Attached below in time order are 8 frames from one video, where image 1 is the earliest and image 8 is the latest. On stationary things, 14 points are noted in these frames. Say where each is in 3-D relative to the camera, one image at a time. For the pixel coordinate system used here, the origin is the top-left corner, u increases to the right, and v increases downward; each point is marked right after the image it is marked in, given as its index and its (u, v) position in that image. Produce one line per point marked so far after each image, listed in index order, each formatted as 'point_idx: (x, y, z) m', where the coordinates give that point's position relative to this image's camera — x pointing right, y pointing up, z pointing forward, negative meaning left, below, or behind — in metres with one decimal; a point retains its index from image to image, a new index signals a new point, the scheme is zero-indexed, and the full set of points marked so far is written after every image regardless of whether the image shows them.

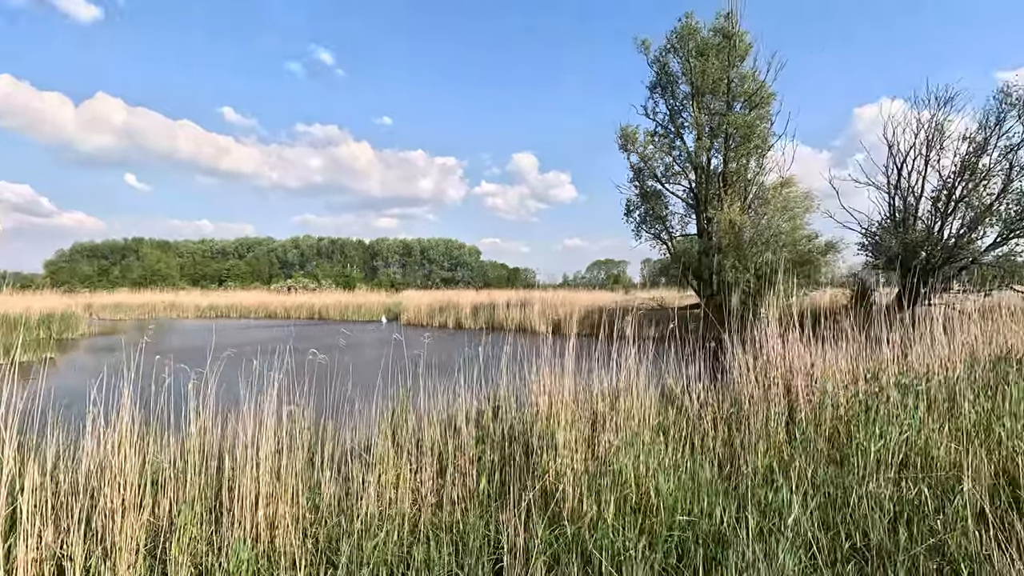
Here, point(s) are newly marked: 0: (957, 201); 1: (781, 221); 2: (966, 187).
0: (+15.4, +3.0, +18.5) m
1: (+10.0, +2.5, +20.1) m
2: (+15.5, +3.5, +18.3) m
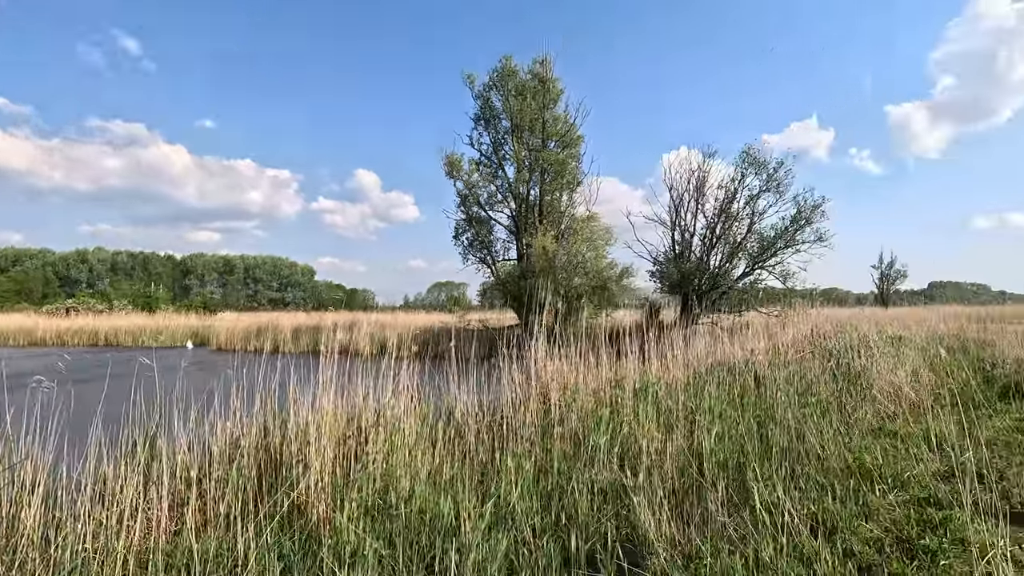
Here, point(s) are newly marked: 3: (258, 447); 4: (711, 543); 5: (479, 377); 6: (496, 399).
0: (+8.7, +2.1, +22.5) m
1: (+3.0, +1.6, +22.5) m
2: (+8.8, +2.6, +22.4) m
3: (-2.2, -1.4, +4.7) m
4: (+1.4, -1.8, +3.7) m
5: (-0.5, -1.3, +7.5) m
6: (-0.2, -1.4, +6.7) m
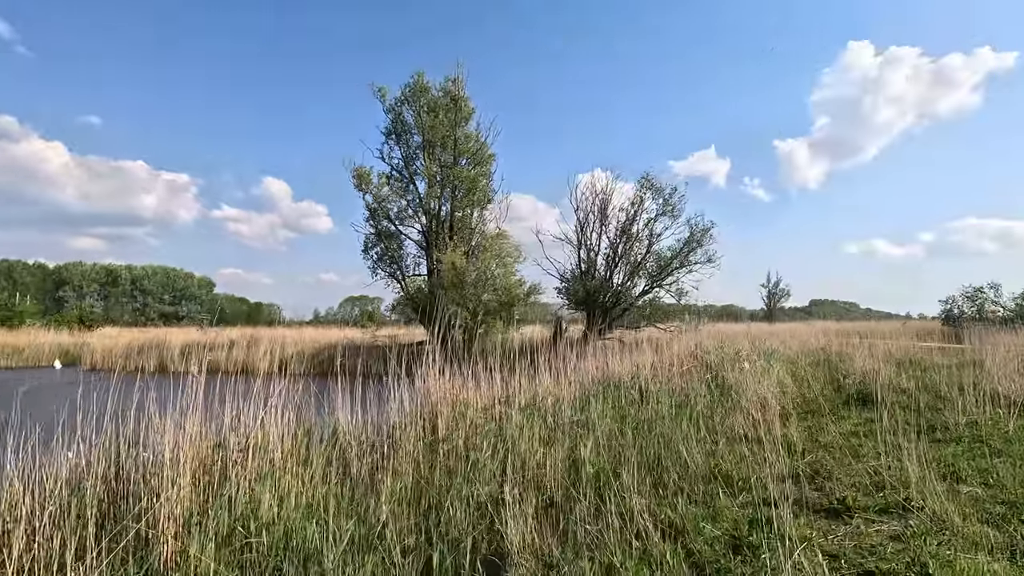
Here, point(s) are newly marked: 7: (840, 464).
0: (+4.8, +1.4, +23.7) m
1: (-0.8, +0.9, +22.8) m
2: (+5.0, +1.8, +23.6) m
3: (-3.3, -1.5, +4.4) m
4: (+0.4, -1.9, +3.9) m
5: (-2.0, -1.5, +7.4) m
6: (-1.6, -1.6, +6.6) m
7: (+3.6, -1.9, +5.8) m
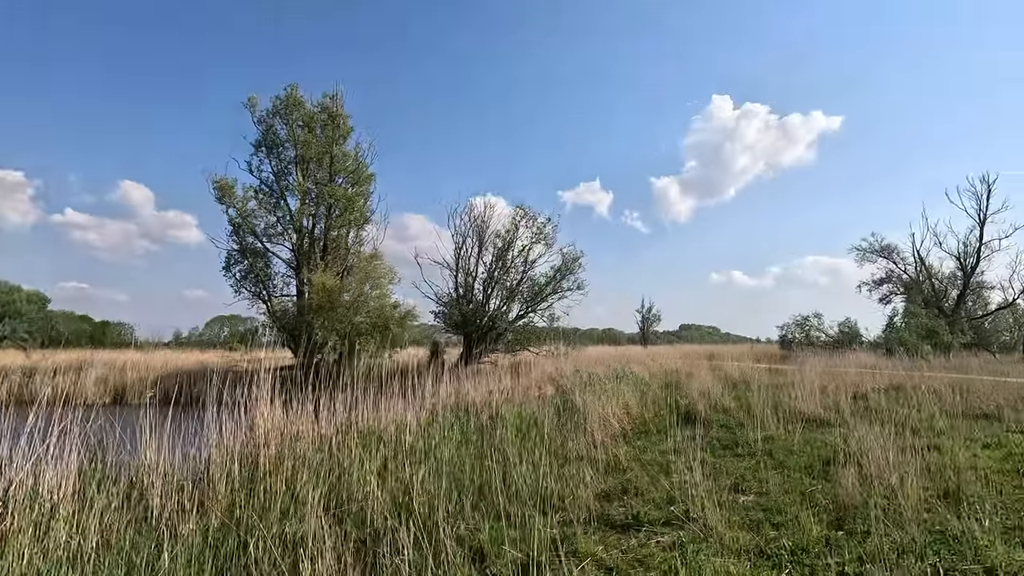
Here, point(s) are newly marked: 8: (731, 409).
0: (-0.7, +0.3, +24.3) m
1: (-6.0, 0.0, +22.3) m
2: (-0.5, +0.7, +24.3) m
3: (-4.8, -1.7, +3.6) m
4: (-1.0, -2.2, +3.9) m
5: (-4.1, -1.8, +6.8) m
6: (-3.6, -1.9, +6.2) m
7: (+1.7, -2.2, +6.3) m
8: (+4.7, -2.6, +11.6) m
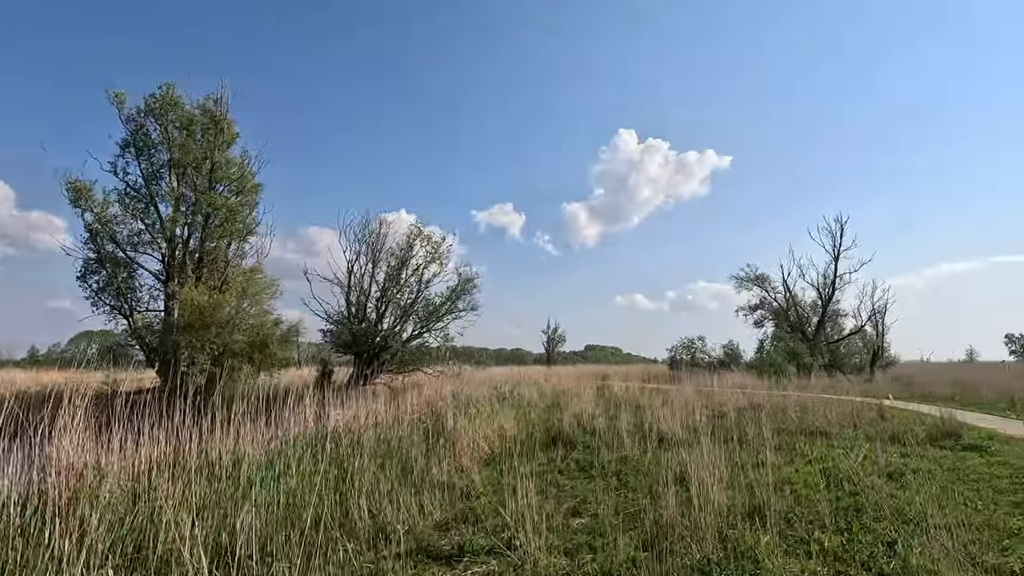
0: (-5.4, -0.6, +23.7) m
1: (-10.3, -0.6, +20.8) m
2: (-5.2, -0.1, +23.7) m
3: (-6.1, -1.7, +2.6) m
4: (-2.4, -2.3, +3.5) m
5: (-5.9, -2.0, +5.9) m
6: (-5.3, -2.1, +5.3) m
7: (-0.2, -2.5, +6.3) m
8: (+1.9, -3.1, +12.0) m
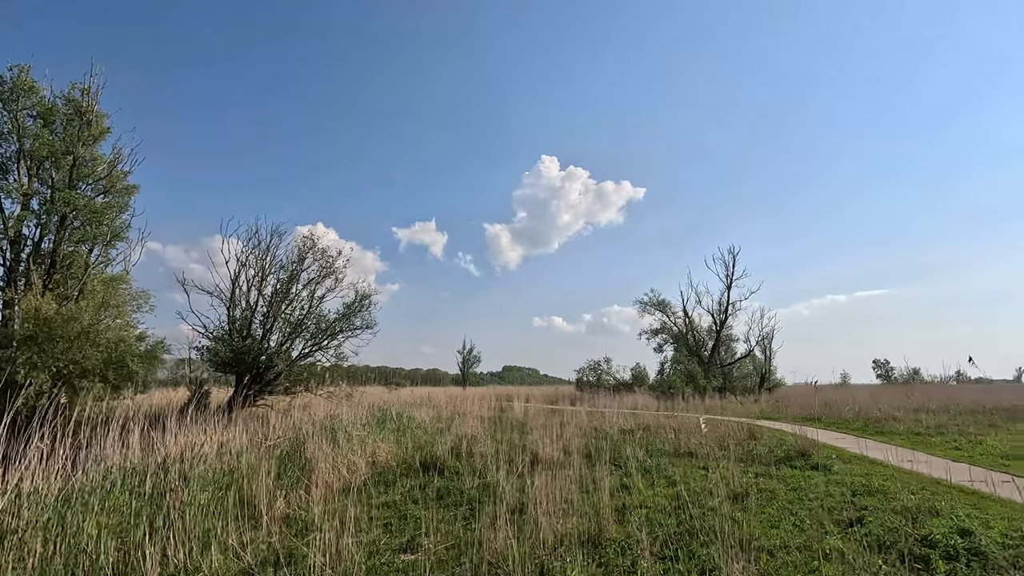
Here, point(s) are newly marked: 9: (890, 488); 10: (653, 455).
0: (-9.7, -1.2, +22.2) m
1: (-14.1, -1.0, +18.7) m
2: (-9.5, -0.8, +22.3) m
3: (-7.3, -1.6, +1.2) m
4: (-3.8, -2.3, +2.6) m
5: (-7.6, -1.9, +4.5) m
6: (-6.9, -2.0, +4.0) m
7: (-2.0, -2.7, +5.7) m
8: (-0.8, -3.6, +11.6) m
9: (+5.7, -3.0, +8.0) m
10: (+3.1, -3.7, +11.7) m
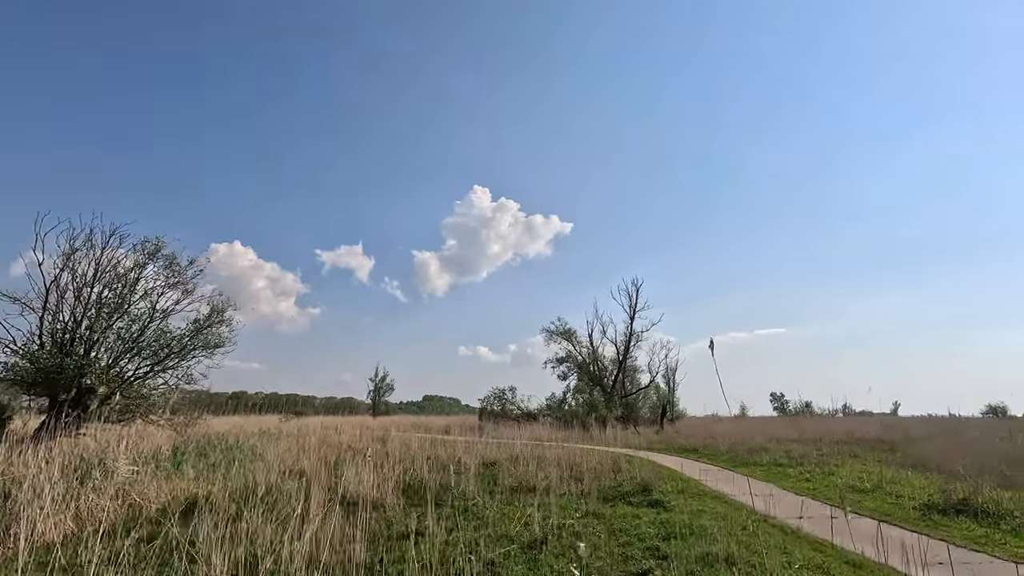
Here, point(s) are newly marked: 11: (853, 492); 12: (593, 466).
0: (-14.5, -1.6, +19.2) m
1: (-18.4, -1.0, +15.1) m
2: (-14.3, -1.1, +19.3) m
3: (-9.2, -0.9, -1.3) m
4: (-6.0, -1.9, +0.5) m
5: (-10.0, -1.5, +1.9) m
6: (-9.3, -1.5, +1.5) m
7: (-4.7, -2.5, +3.8) m
8: (-4.3, -3.7, +9.7) m
9: (+2.6, -3.2, +7.1) m
10: (-0.5, -4.0, +10.4) m
11: (+6.8, -4.1, +10.7) m
12: (+2.2, -4.7, +14.1) m
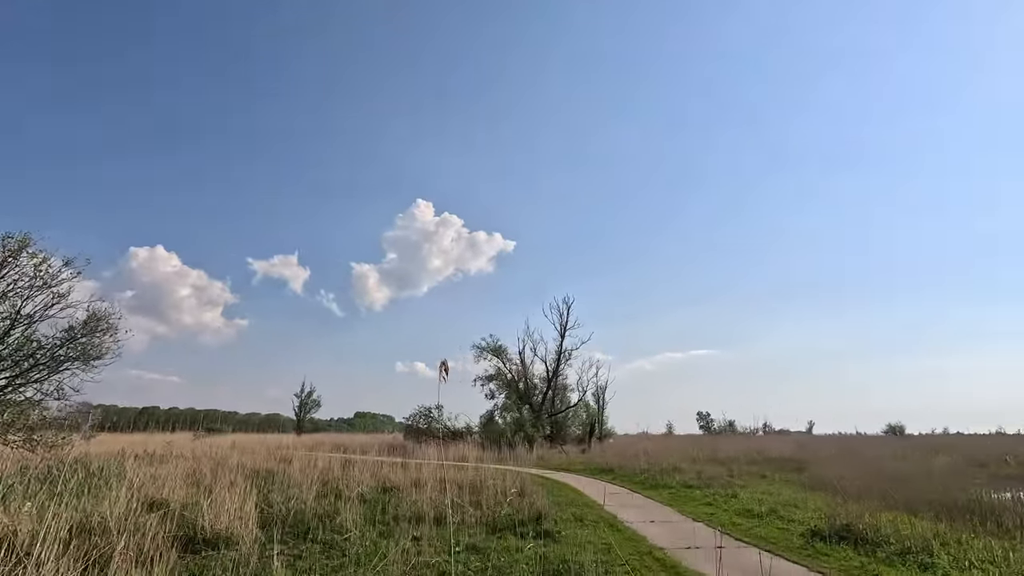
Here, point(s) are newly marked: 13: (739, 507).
0: (-17.4, -1.6, +16.7) m
1: (-20.8, -0.8, +12.2) m
2: (-17.2, -1.1, +16.9) m
3: (-9.8, -0.5, -3.0) m
4: (-6.9, -1.6, -0.9) m
5: (-11.0, -1.1, 0.0) m
6: (-10.2, -1.2, -0.3) m
7: (-5.9, -2.4, +2.5) m
8: (-6.2, -3.7, +8.4) m
9: (+0.9, -3.4, +6.6) m
10: (-2.5, -4.1, +9.4) m
11: (+4.7, -4.5, +10.6) m
12: (-0.4, -5.1, +13.5) m
13: (+5.1, -4.9, +12.0) m
